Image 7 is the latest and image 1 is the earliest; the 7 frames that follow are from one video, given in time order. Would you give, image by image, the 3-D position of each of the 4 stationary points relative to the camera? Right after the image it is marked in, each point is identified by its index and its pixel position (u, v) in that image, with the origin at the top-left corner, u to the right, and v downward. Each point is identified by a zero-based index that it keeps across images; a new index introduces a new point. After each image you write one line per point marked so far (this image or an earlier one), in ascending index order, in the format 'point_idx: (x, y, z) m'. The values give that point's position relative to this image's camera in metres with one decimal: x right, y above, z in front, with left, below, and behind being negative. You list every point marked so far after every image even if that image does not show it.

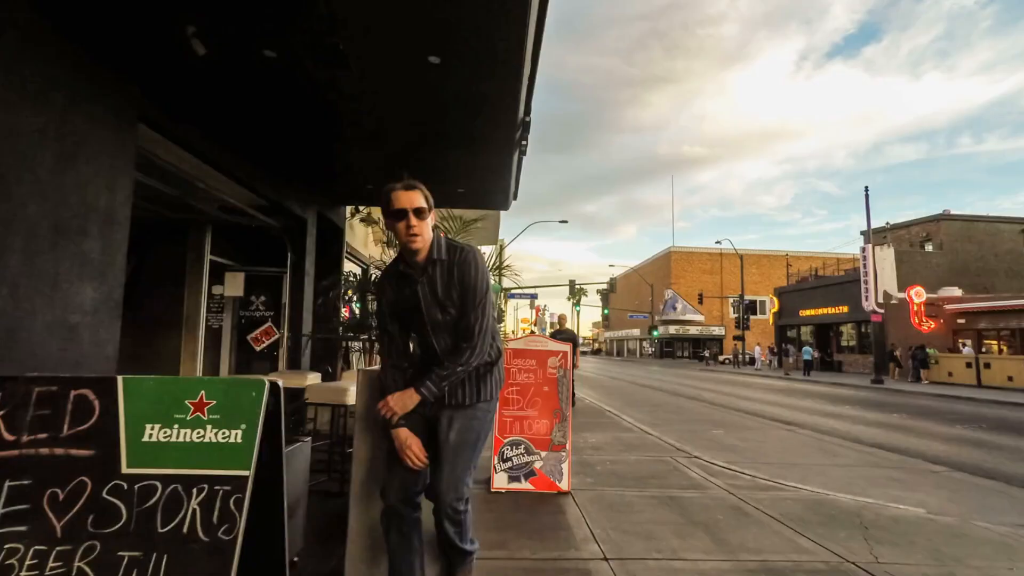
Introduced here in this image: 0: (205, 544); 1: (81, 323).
0: (-0.9, -0.8, +1.4) m
1: (-3.1, -0.2, +3.5) m
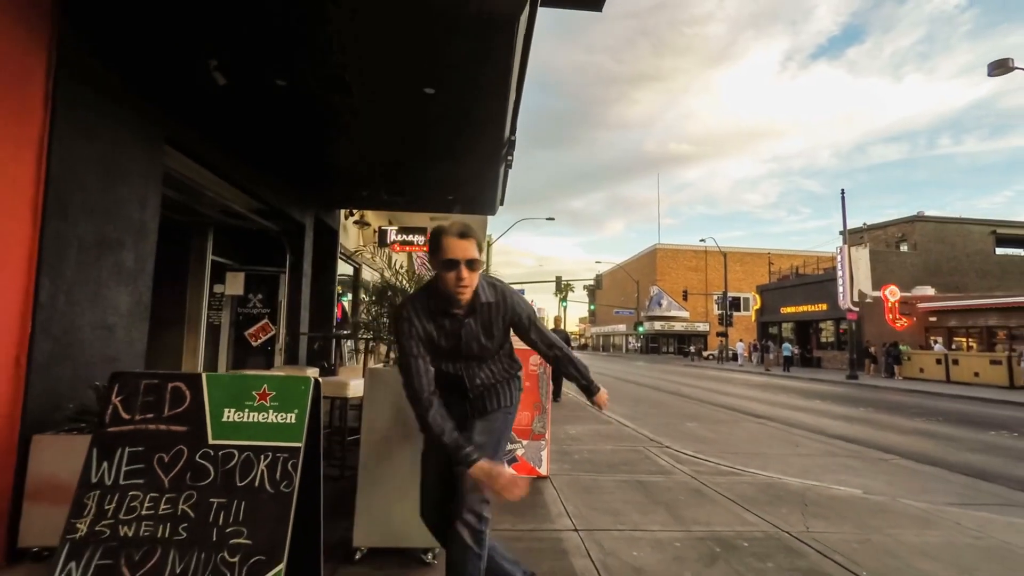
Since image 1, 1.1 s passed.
0: (-1.0, -0.8, +2.0) m
1: (-3.2, -0.3, +3.9) m
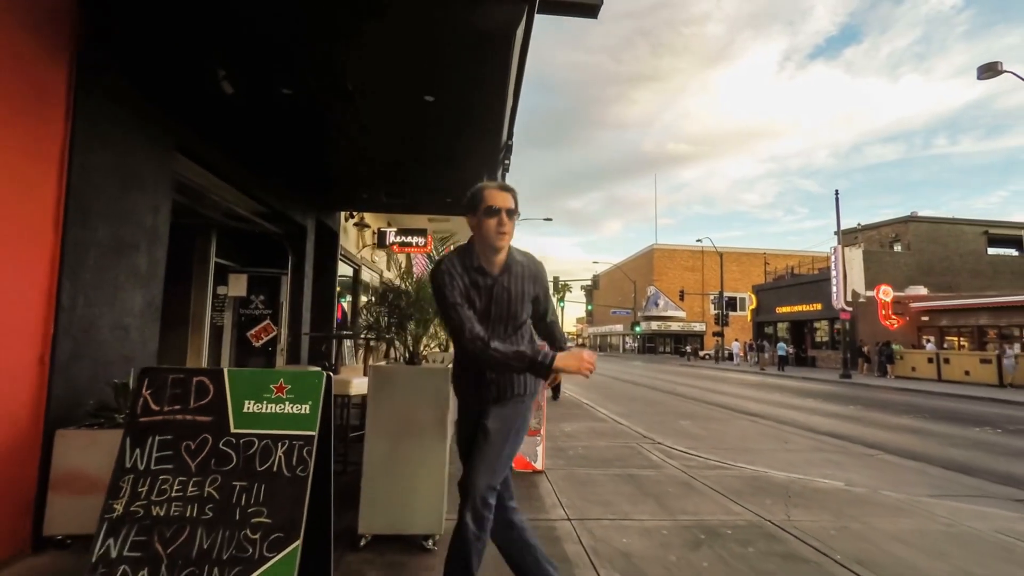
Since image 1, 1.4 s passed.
0: (-1.0, -0.9, +2.2) m
1: (-3.3, -0.3, +4.1) m
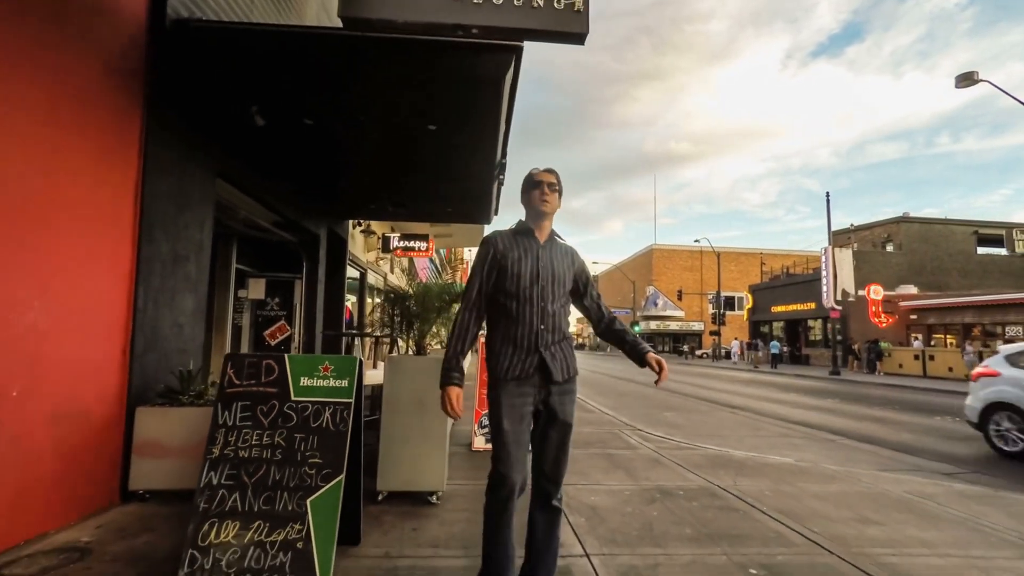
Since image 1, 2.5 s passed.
0: (-1.1, -0.9, +3.0) m
1: (-3.4, -0.4, +5.0) m
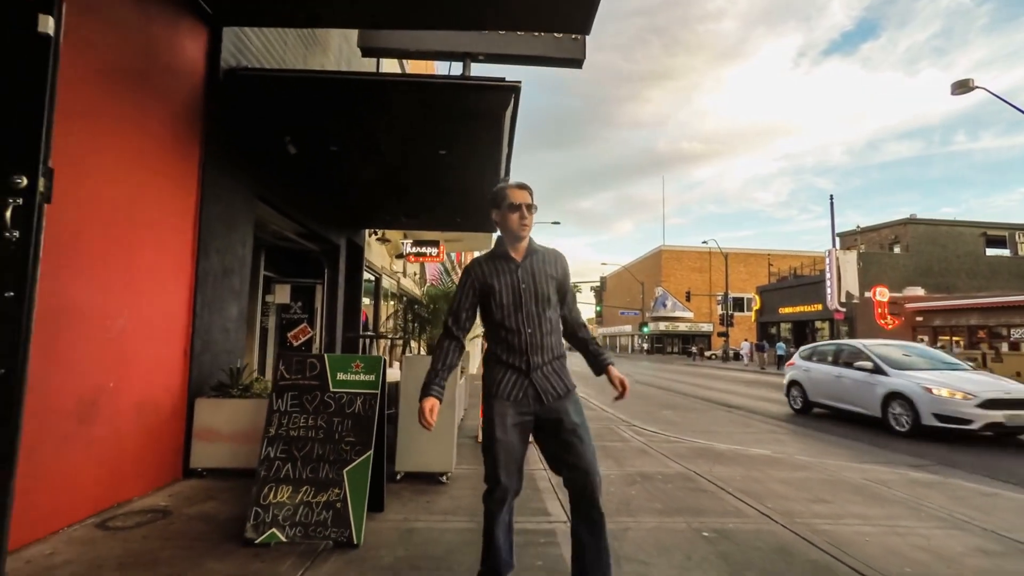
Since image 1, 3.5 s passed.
0: (-1.2, -1.0, +3.8) m
1: (-3.4, -0.5, +5.8) m
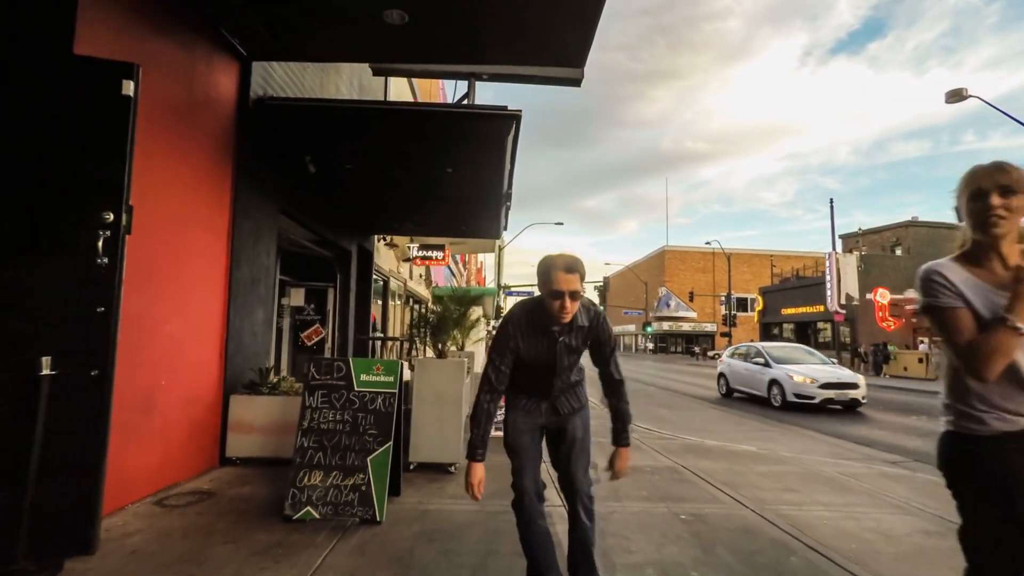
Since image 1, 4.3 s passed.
0: (-1.1, -1.1, +4.3) m
1: (-3.3, -0.6, +6.3) m
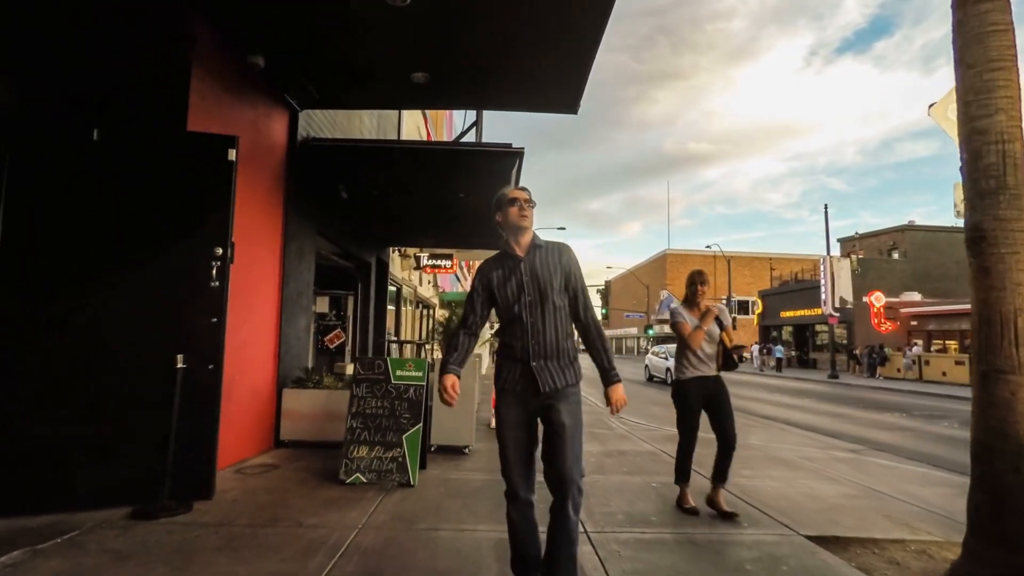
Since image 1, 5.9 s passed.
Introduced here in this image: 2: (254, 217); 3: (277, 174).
0: (-1.1, -1.3, +5.4) m
1: (-3.3, -0.7, +7.5) m
2: (-3.3, +0.9, +6.0) m
3: (-3.3, +1.5, +6.6) m
